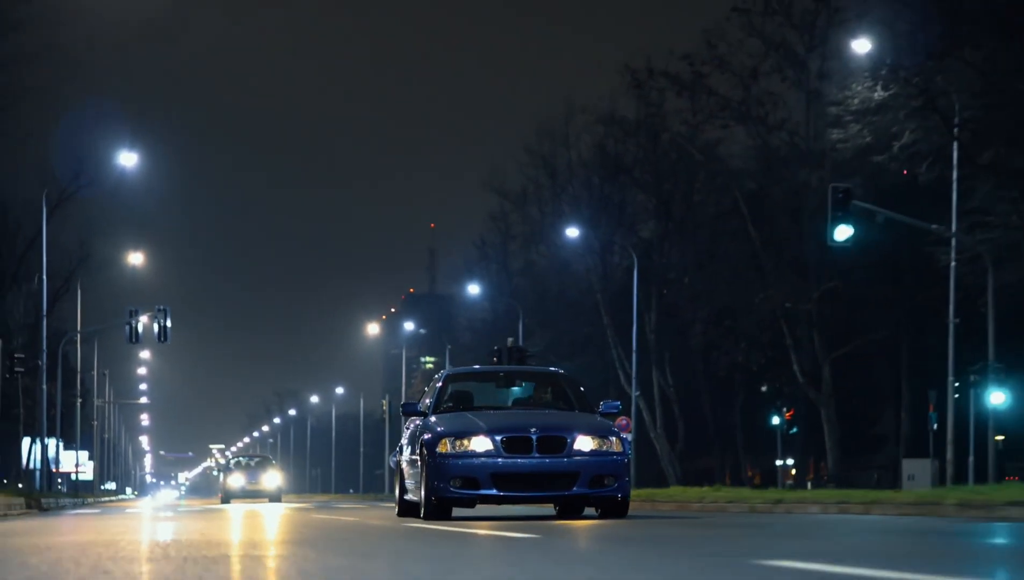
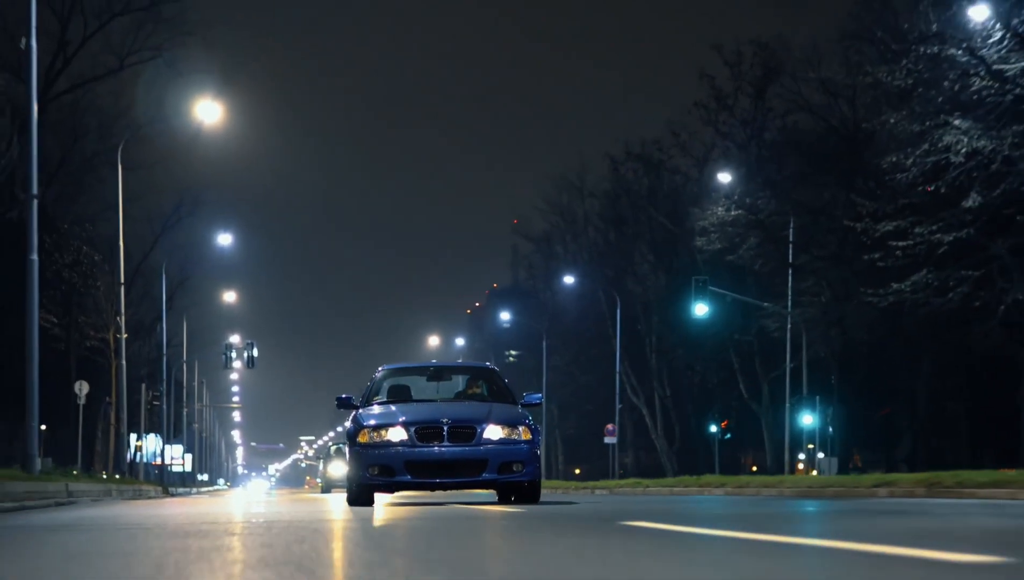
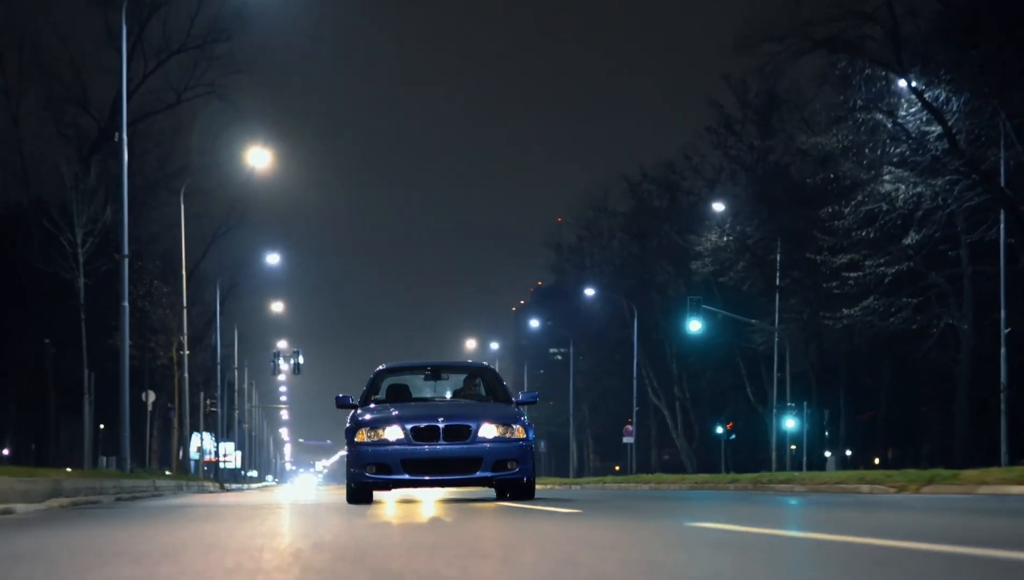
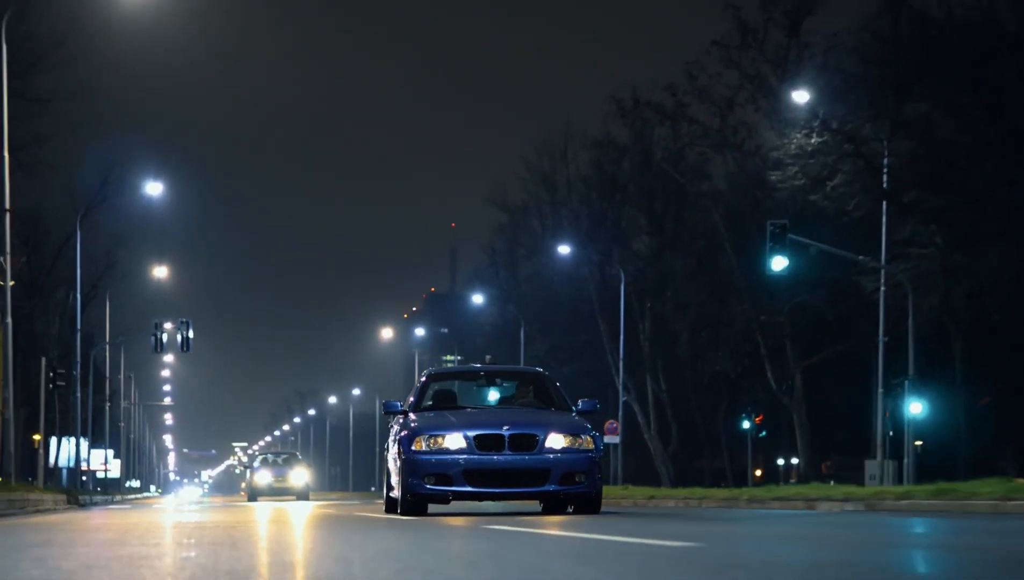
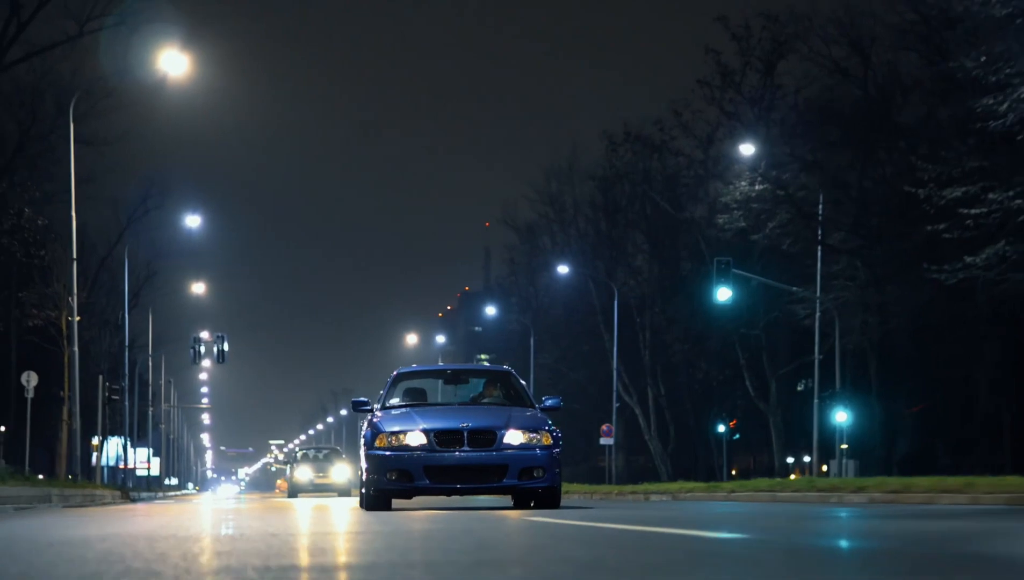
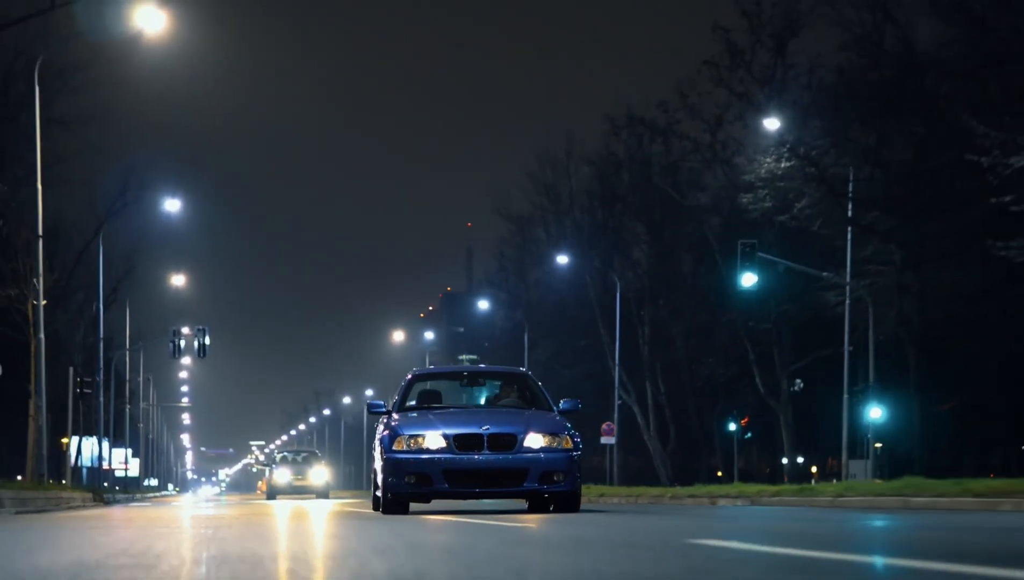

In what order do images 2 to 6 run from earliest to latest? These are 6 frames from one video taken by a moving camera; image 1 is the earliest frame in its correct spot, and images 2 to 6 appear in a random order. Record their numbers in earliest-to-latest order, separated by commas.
4, 6, 5, 2, 3
